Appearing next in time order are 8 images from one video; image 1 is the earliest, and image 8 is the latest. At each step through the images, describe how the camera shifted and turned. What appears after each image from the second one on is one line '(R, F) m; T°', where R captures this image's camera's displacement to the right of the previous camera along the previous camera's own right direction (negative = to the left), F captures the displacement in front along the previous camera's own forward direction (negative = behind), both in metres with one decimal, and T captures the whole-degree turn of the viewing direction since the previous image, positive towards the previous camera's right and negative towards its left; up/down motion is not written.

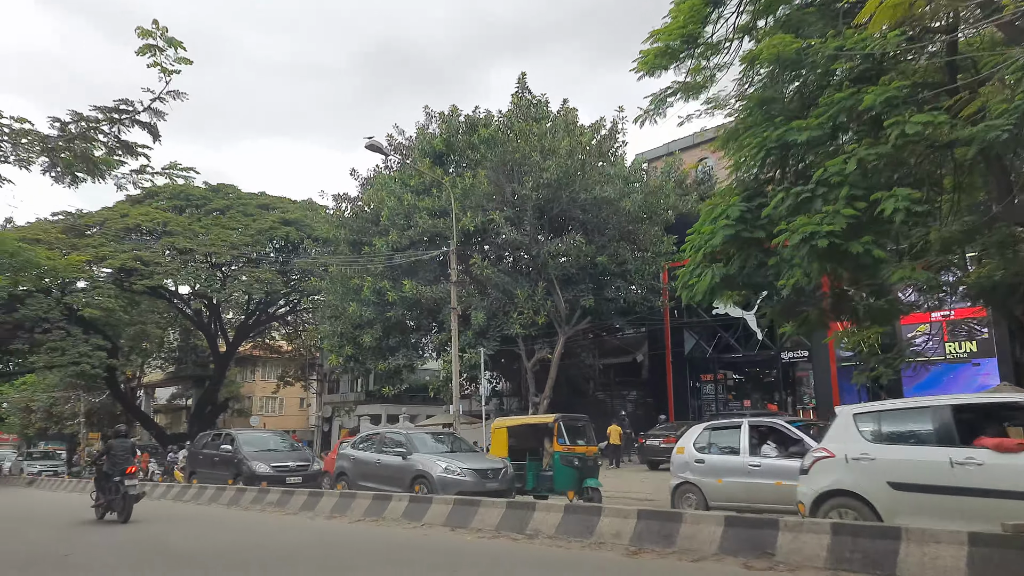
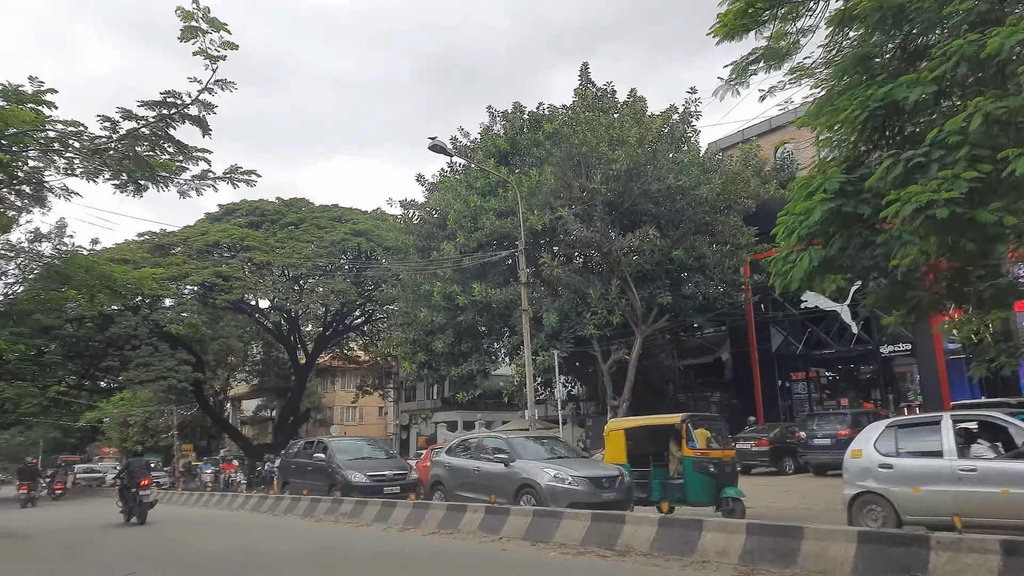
(0.0, +0.8) m; -5°
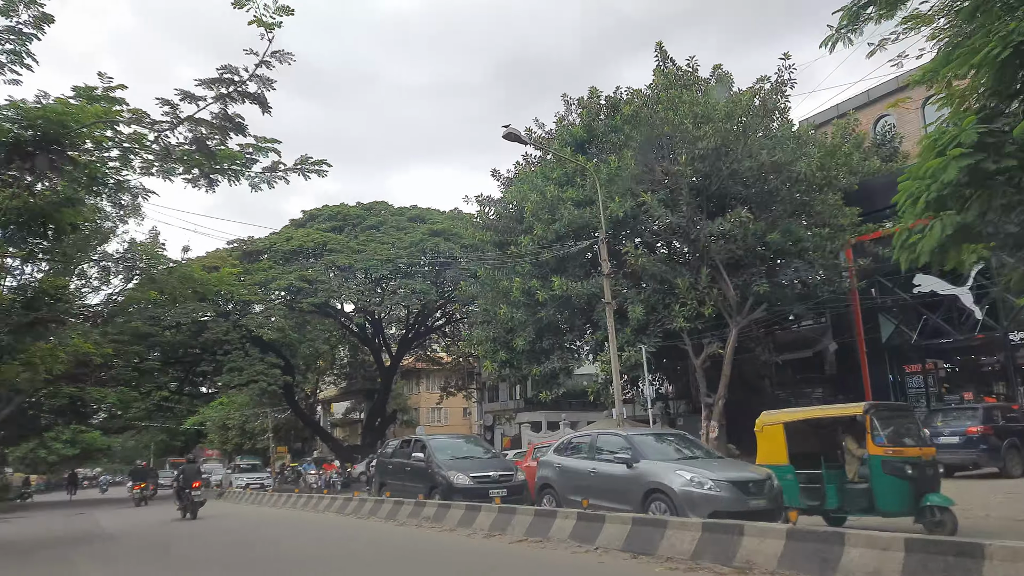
(-0.1, +0.8) m; -6°
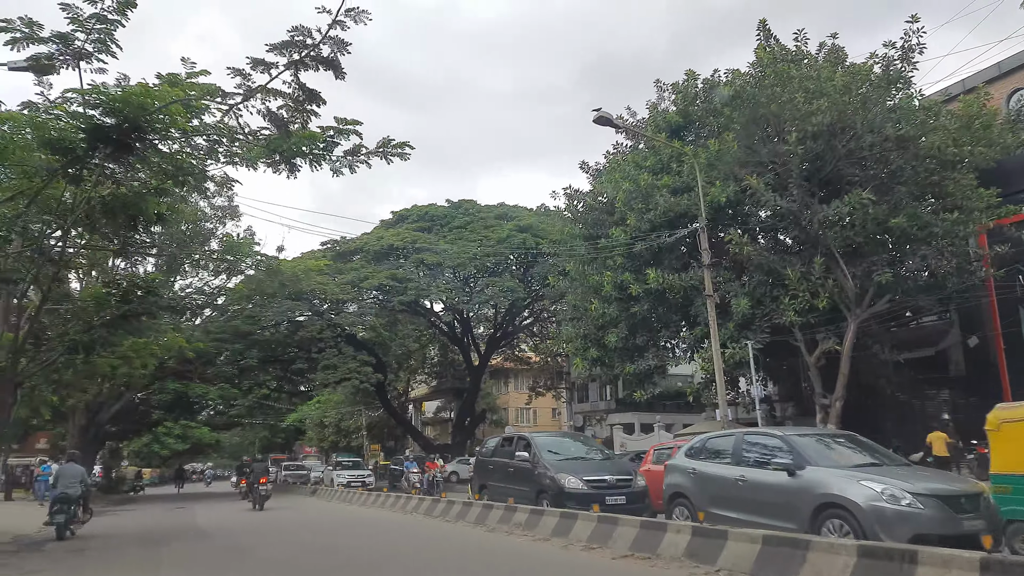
(-0.1, +0.9) m; -7°
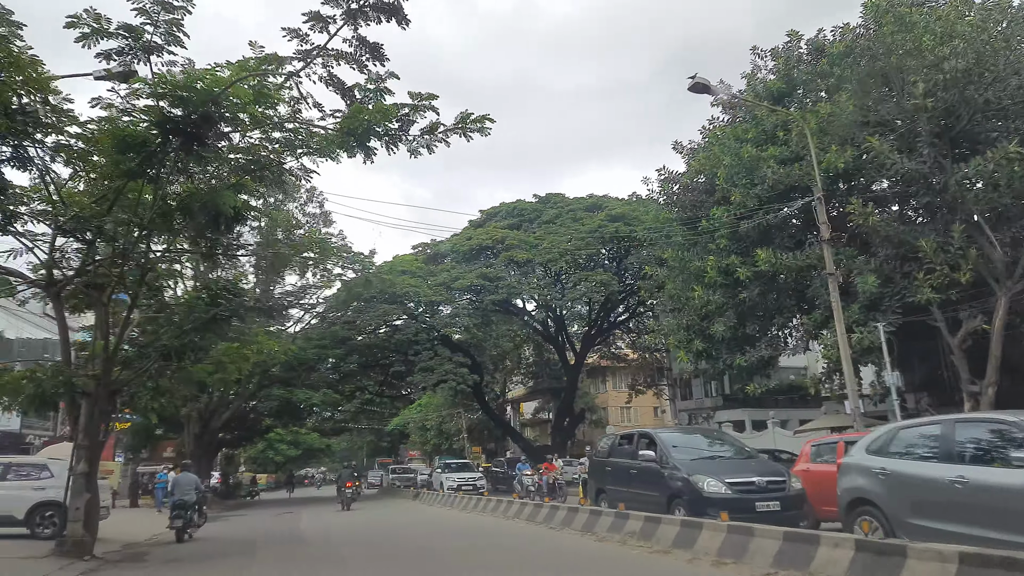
(-0.1, +1.0) m; -7°
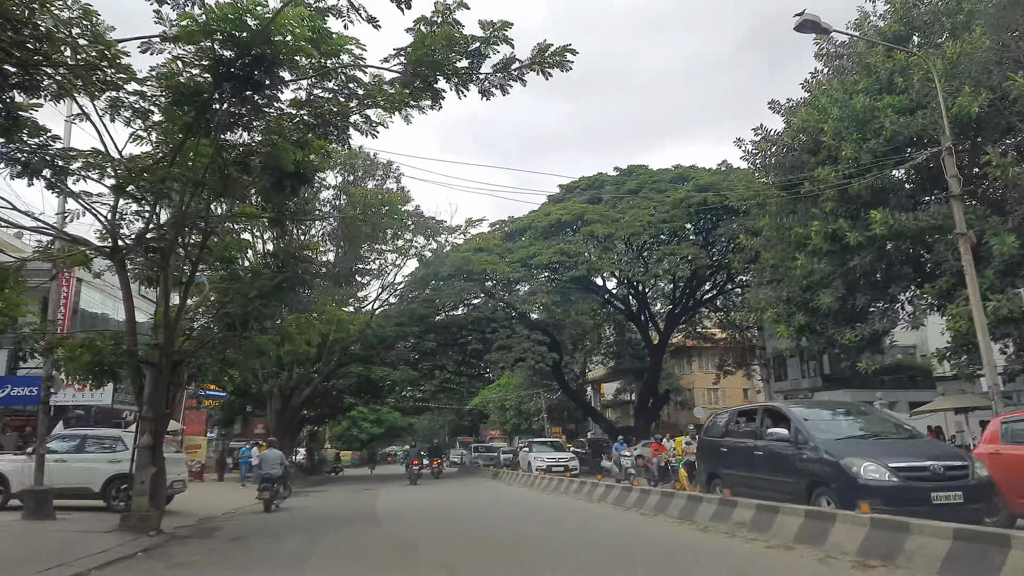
(-0.1, +1.2) m; -6°
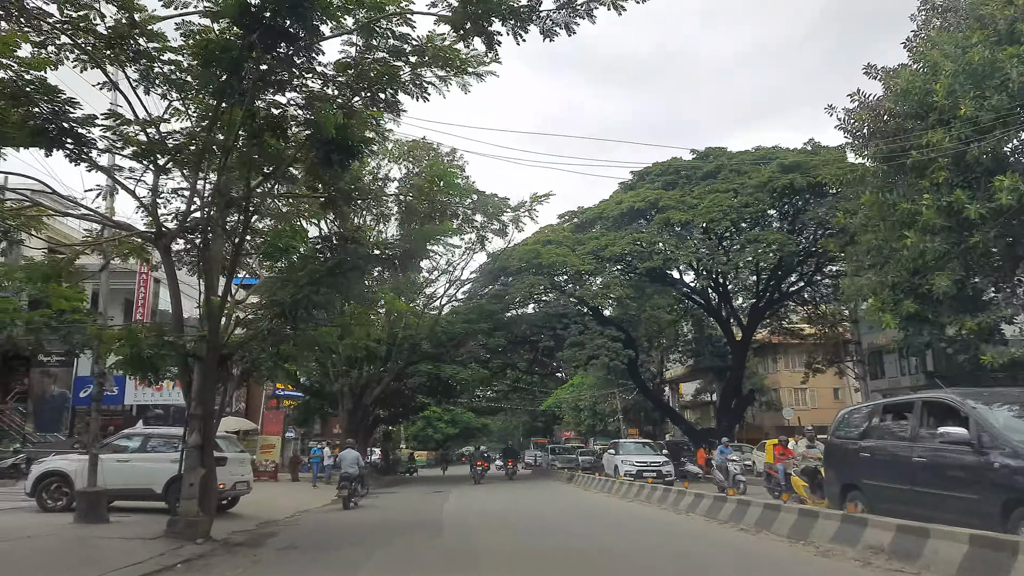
(0.0, +1.3) m; -5°
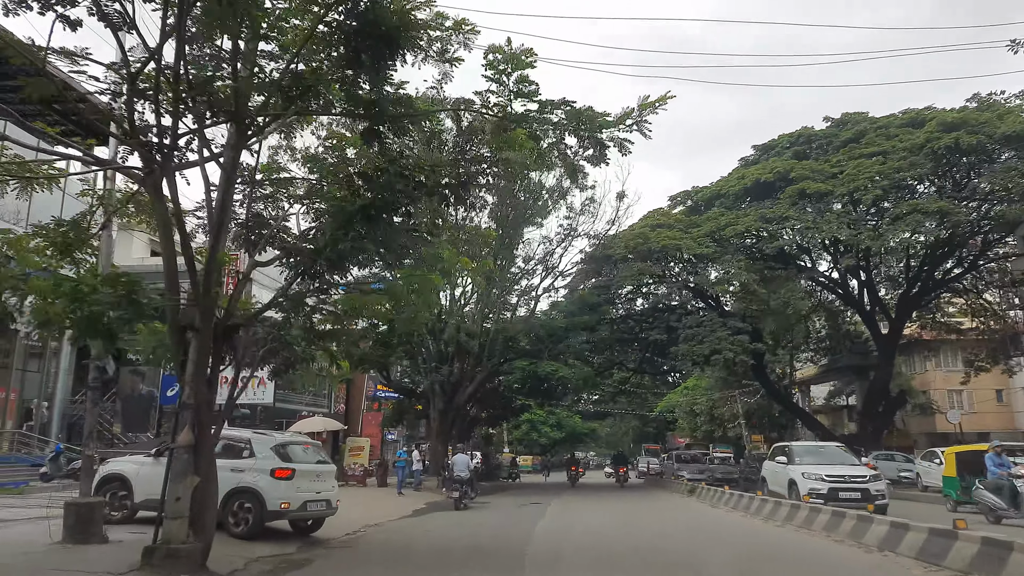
(+0.1, +3.2) m; -8°
